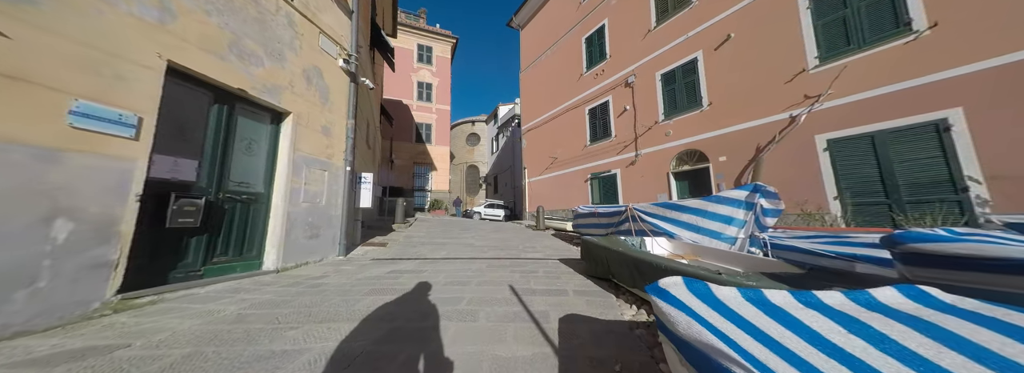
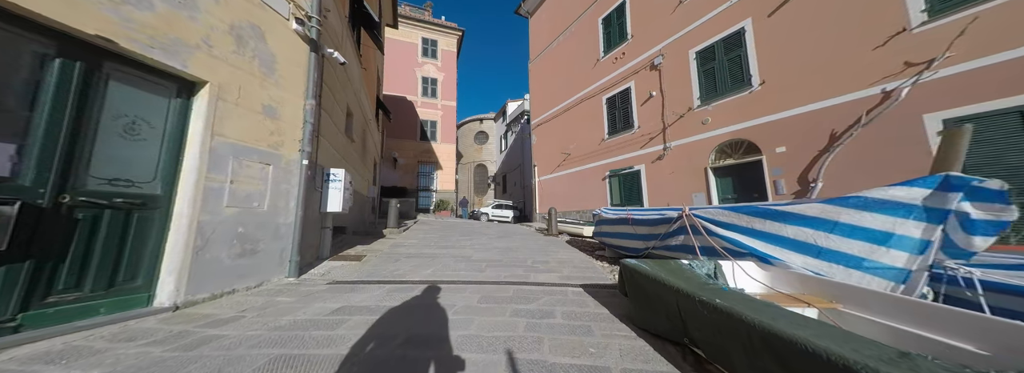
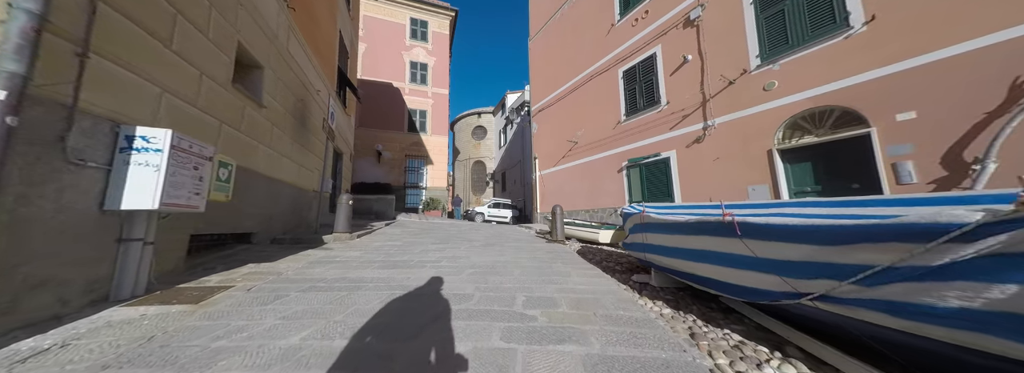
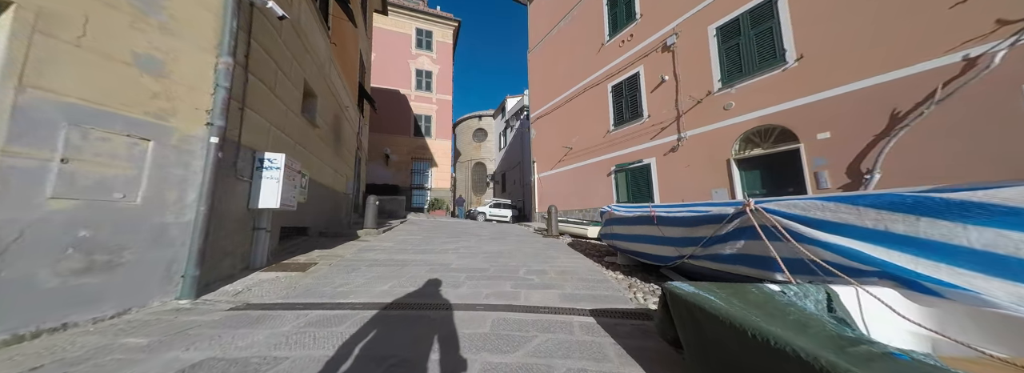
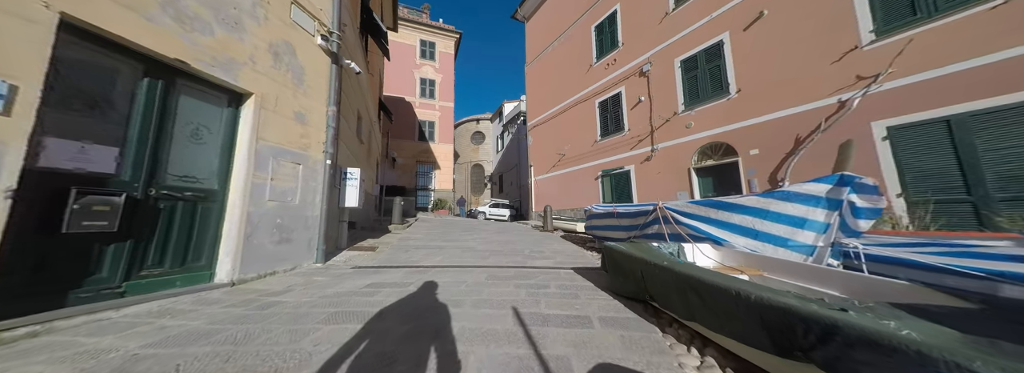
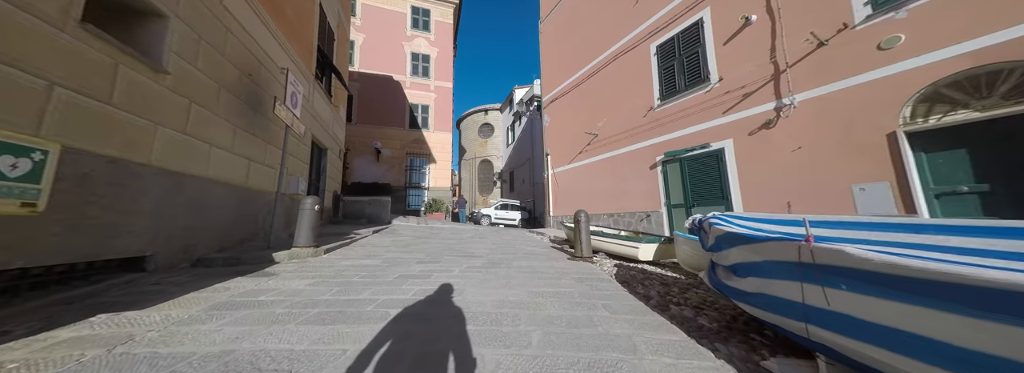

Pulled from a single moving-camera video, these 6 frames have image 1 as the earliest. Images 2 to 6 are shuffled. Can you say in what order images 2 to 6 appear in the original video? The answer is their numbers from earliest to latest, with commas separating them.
5, 2, 4, 3, 6
